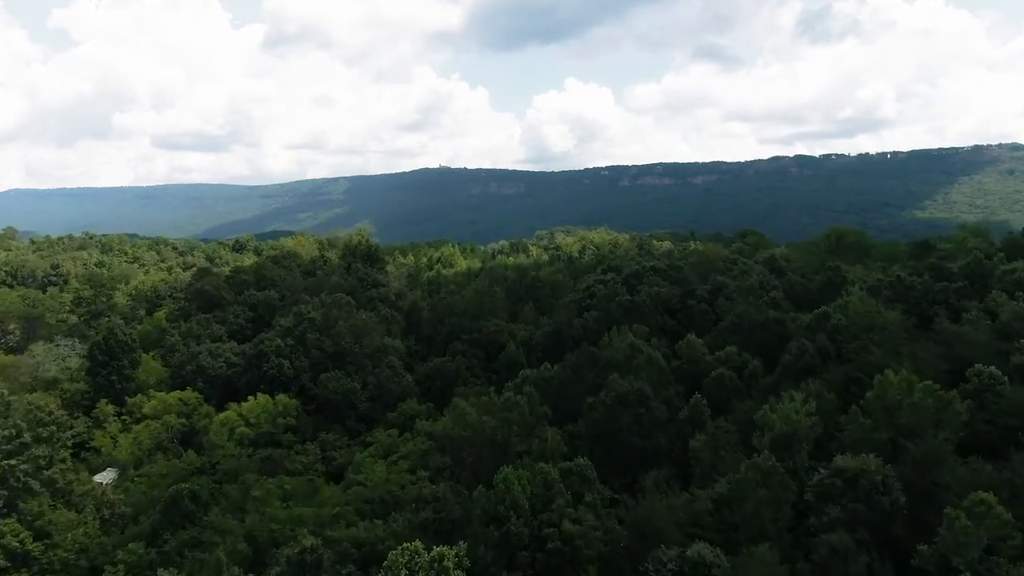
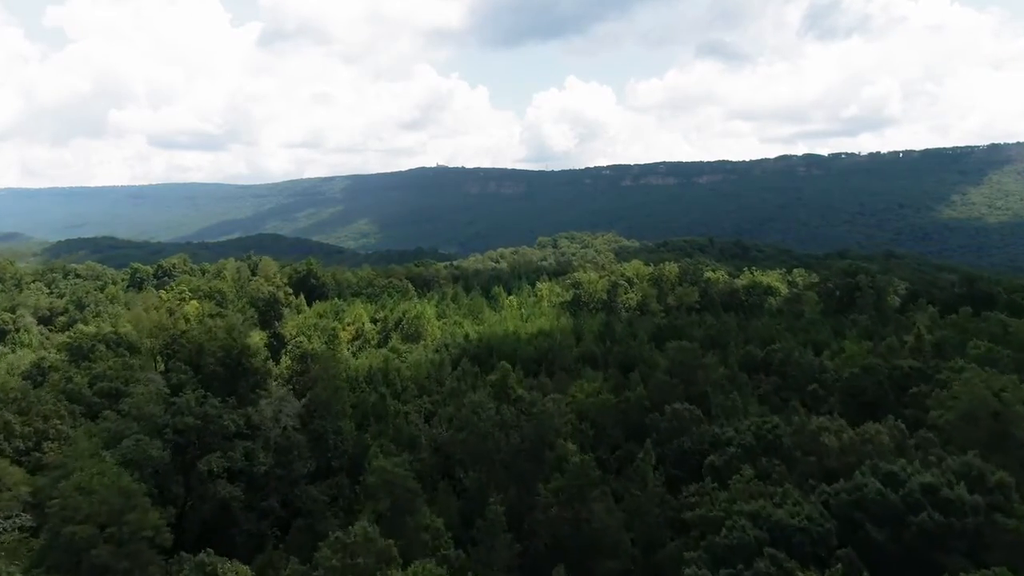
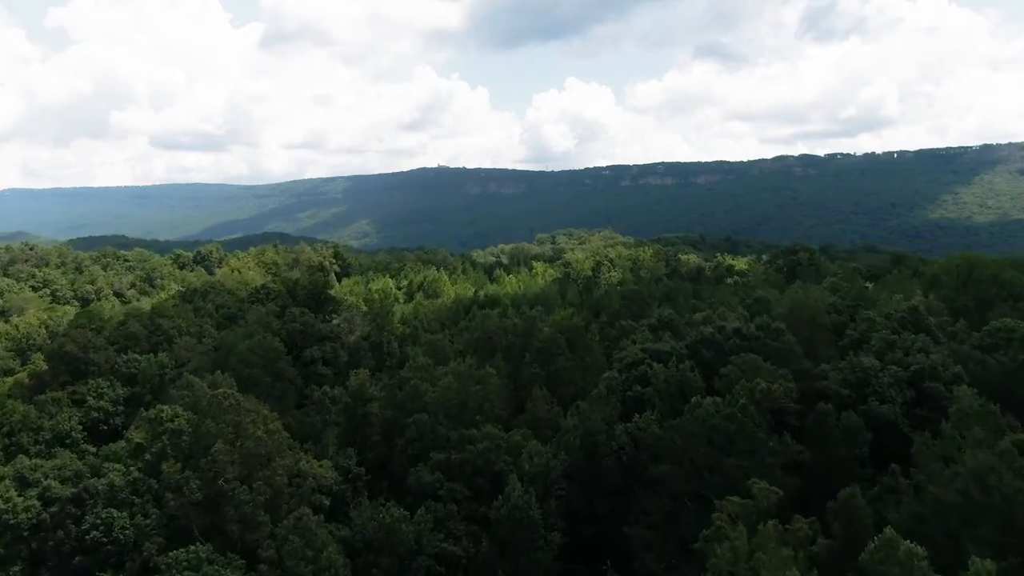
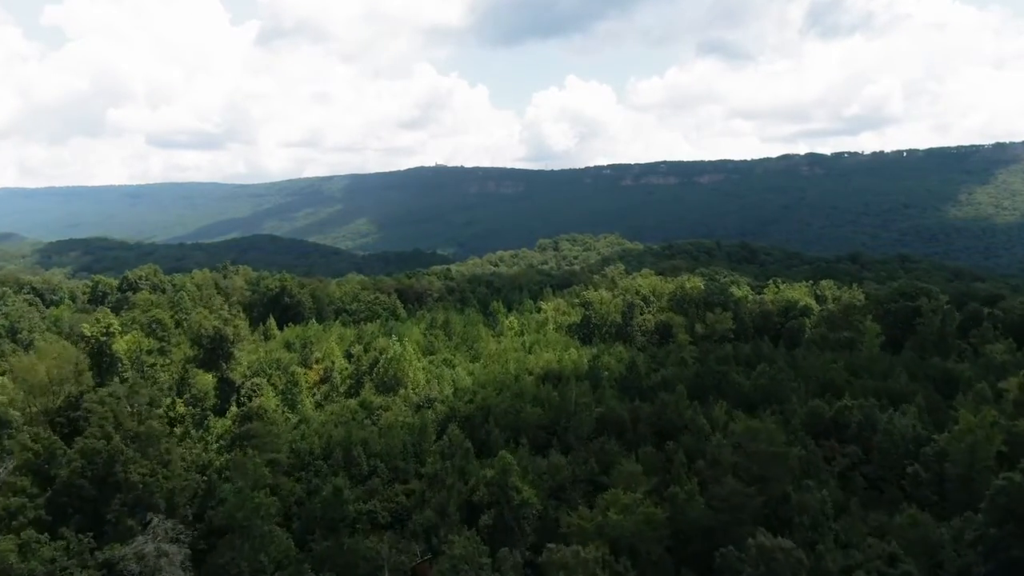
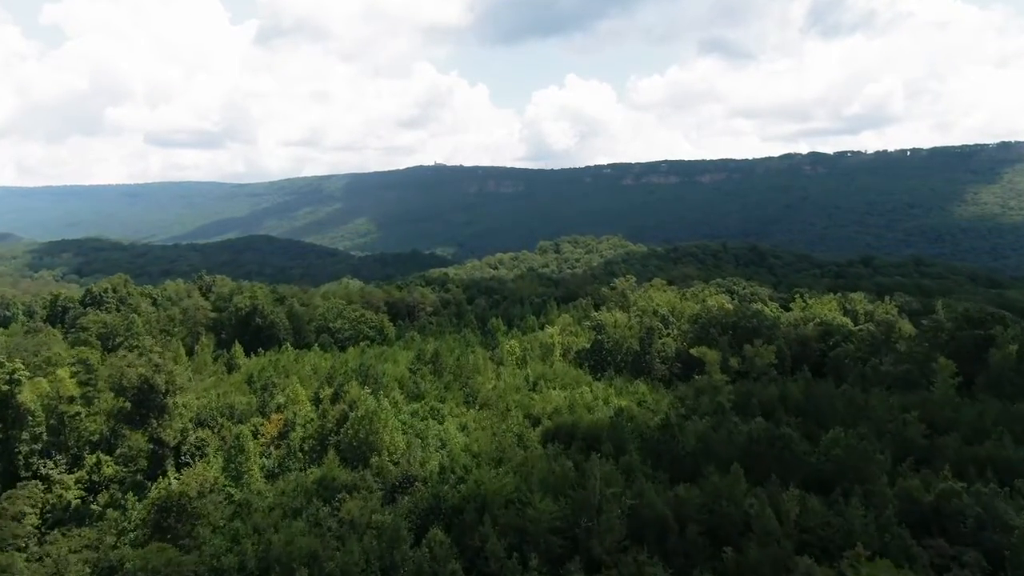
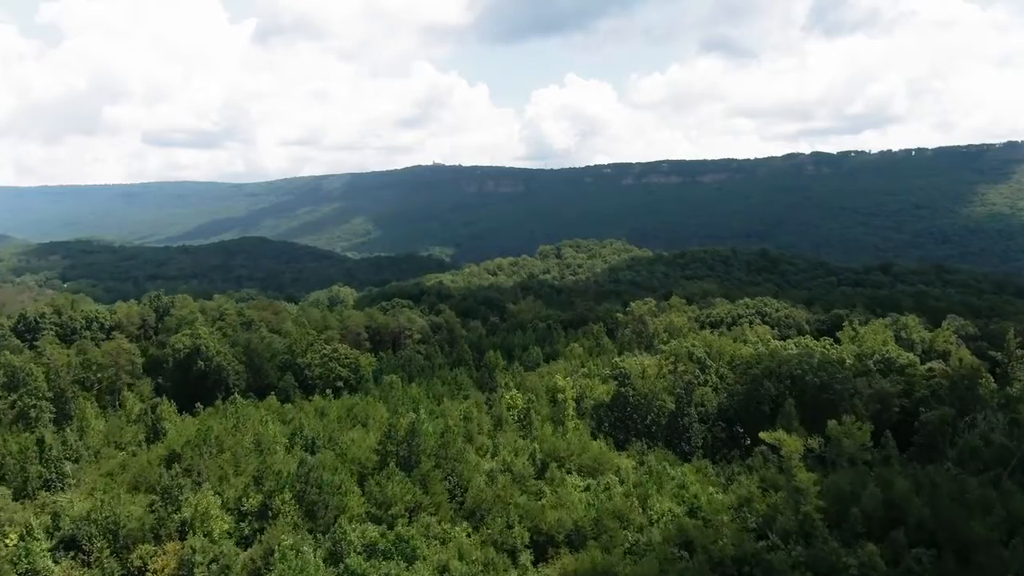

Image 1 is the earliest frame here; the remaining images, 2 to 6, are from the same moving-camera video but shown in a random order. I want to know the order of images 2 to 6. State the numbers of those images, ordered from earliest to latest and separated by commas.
3, 2, 4, 5, 6
